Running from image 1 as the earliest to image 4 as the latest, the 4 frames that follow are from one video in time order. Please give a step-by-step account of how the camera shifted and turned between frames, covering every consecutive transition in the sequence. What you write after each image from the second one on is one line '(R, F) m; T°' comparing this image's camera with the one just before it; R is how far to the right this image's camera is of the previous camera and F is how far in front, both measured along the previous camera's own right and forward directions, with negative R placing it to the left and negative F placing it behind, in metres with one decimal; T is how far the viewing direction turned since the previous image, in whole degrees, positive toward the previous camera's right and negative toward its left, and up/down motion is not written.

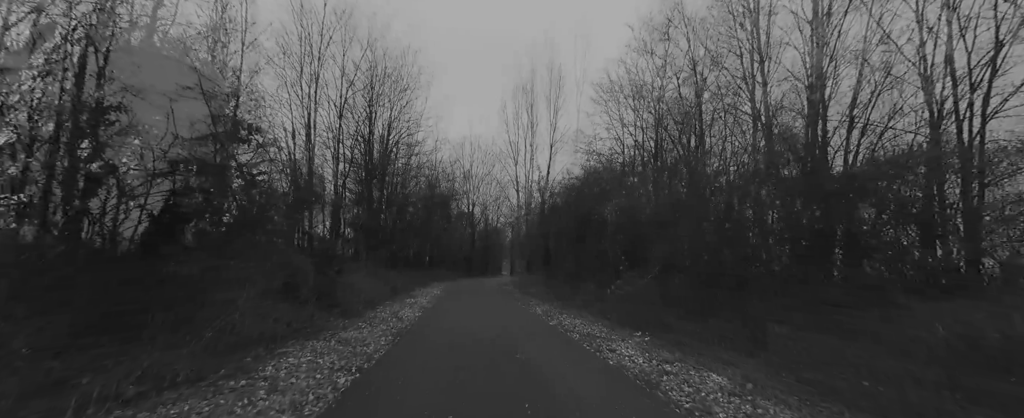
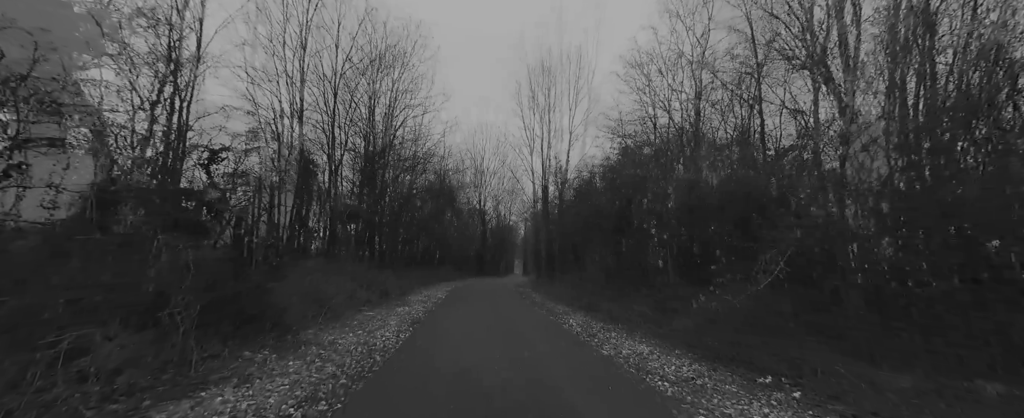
(-0.3, +2.8) m; -2°
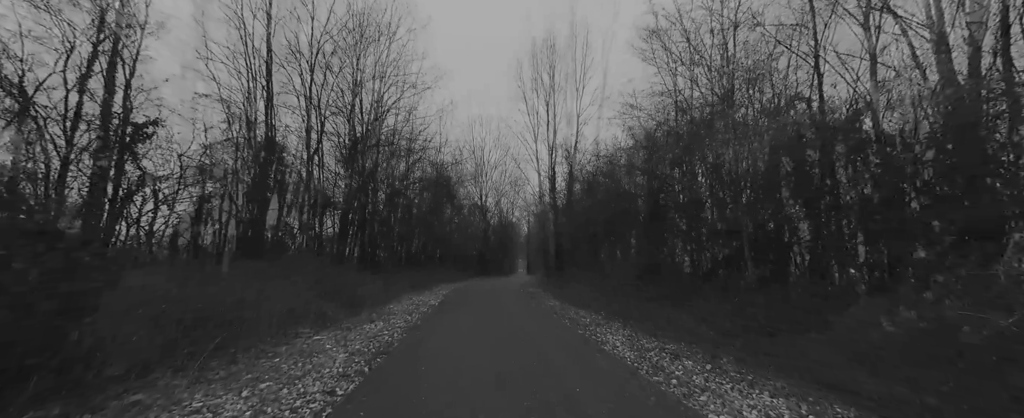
(-0.2, +2.4) m; 0°
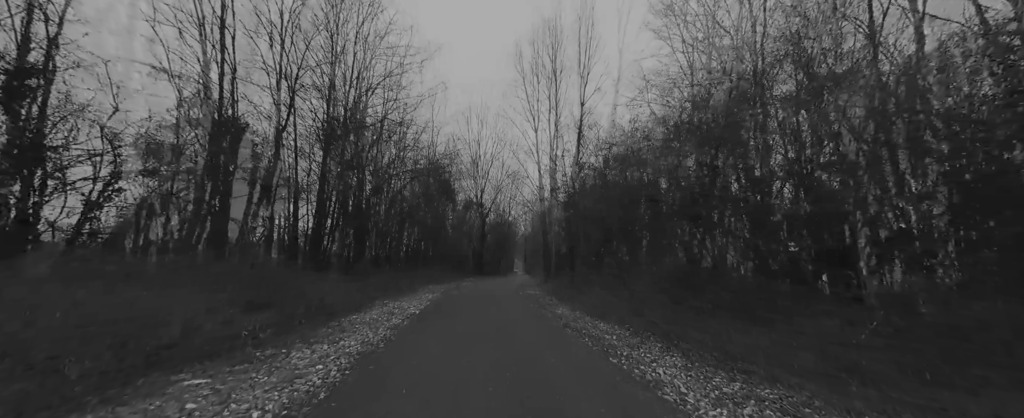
(-0.1, +1.9) m; 0°
